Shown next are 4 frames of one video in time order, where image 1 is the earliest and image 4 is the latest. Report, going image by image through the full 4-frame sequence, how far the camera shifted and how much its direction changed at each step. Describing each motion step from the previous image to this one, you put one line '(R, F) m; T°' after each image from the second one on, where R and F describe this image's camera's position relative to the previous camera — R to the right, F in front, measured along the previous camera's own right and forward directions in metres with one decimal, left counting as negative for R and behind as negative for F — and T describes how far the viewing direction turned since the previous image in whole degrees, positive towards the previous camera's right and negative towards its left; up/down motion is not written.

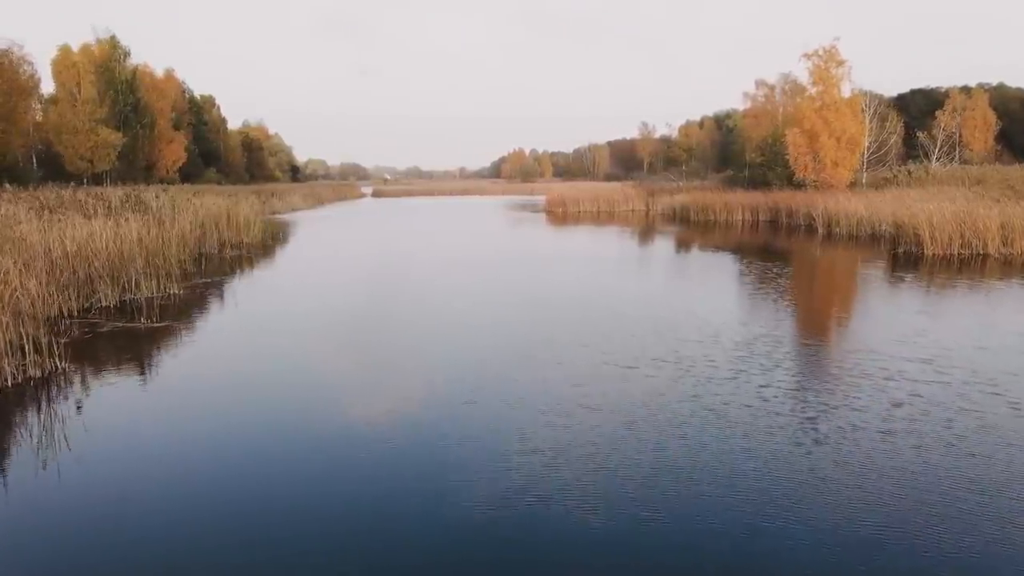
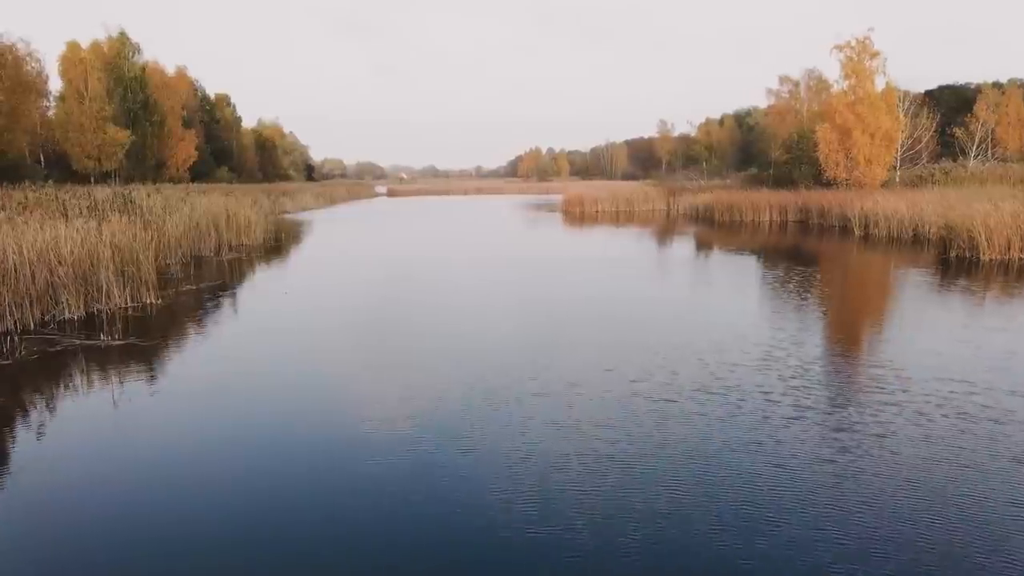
(0.0, +0.5) m; -1°
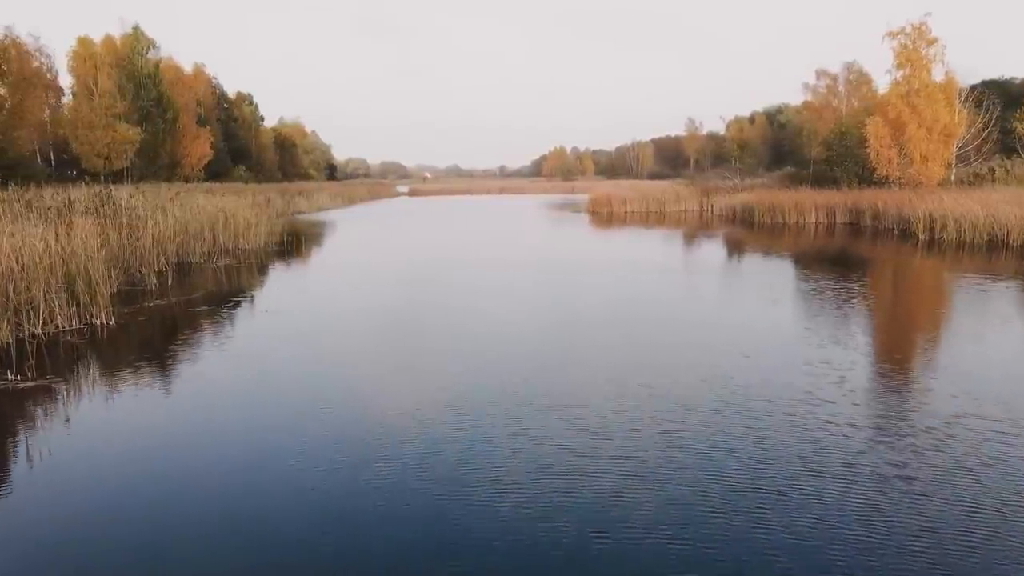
(0.0, +0.8) m; -2°
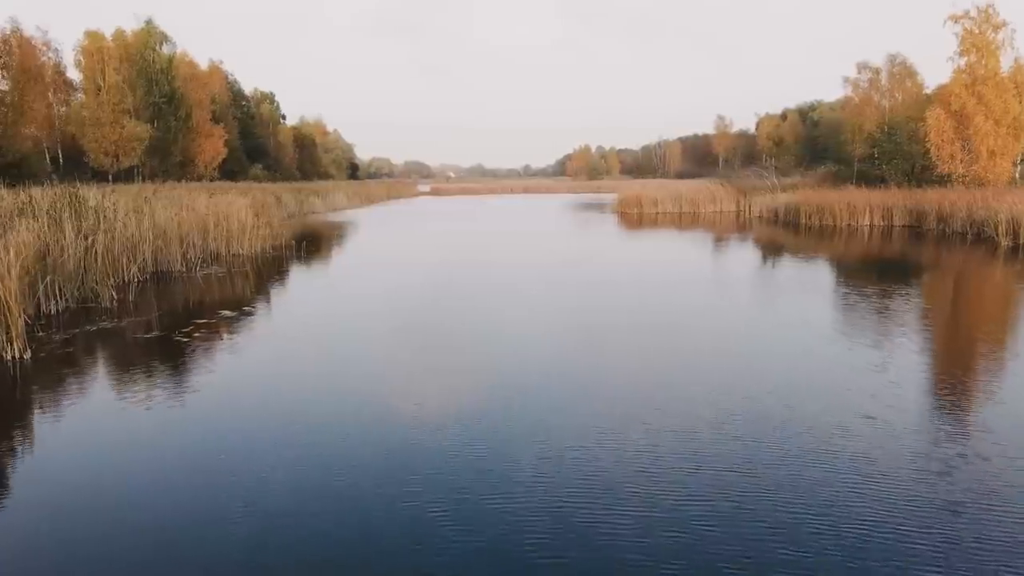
(0.0, +0.8) m; -2°
